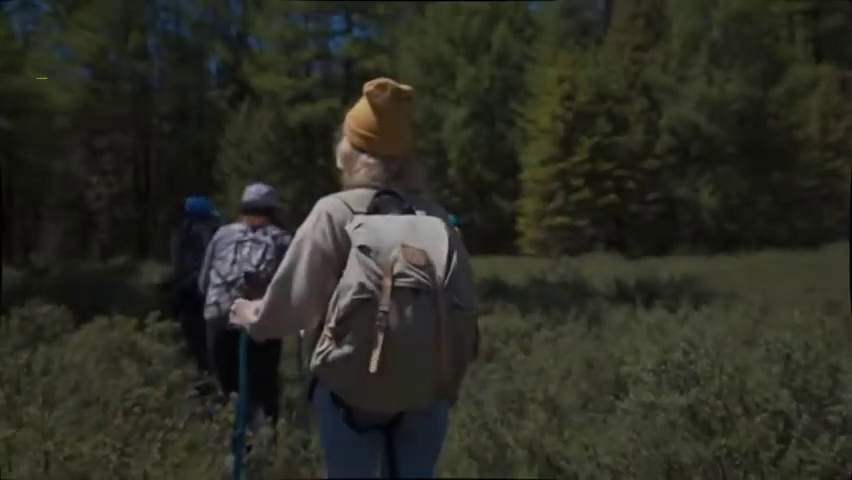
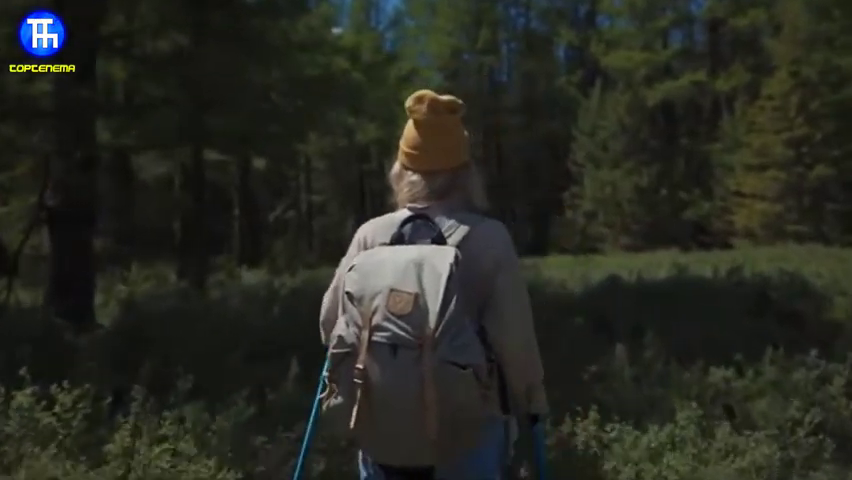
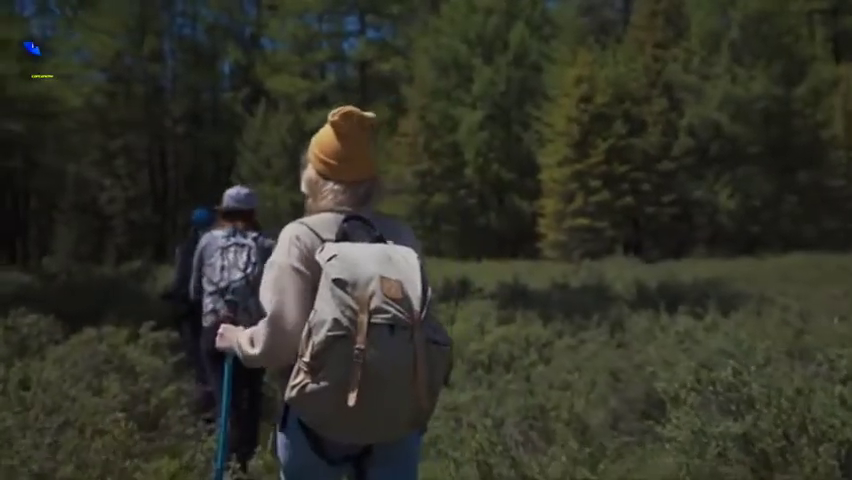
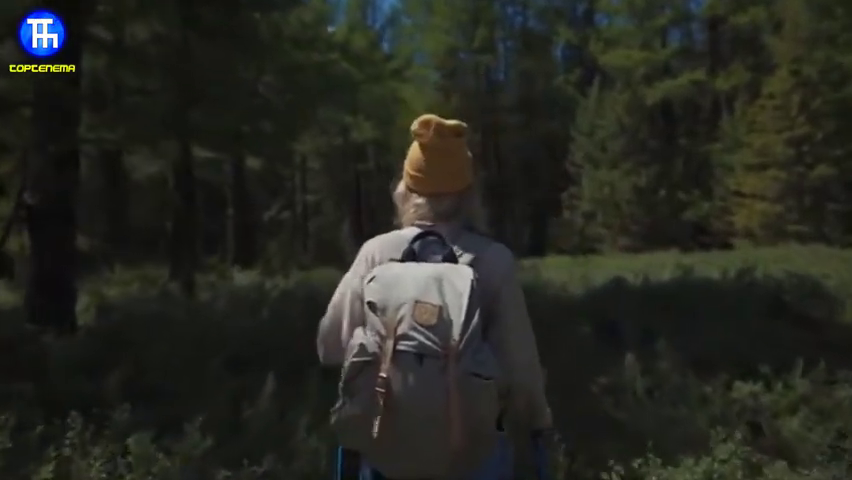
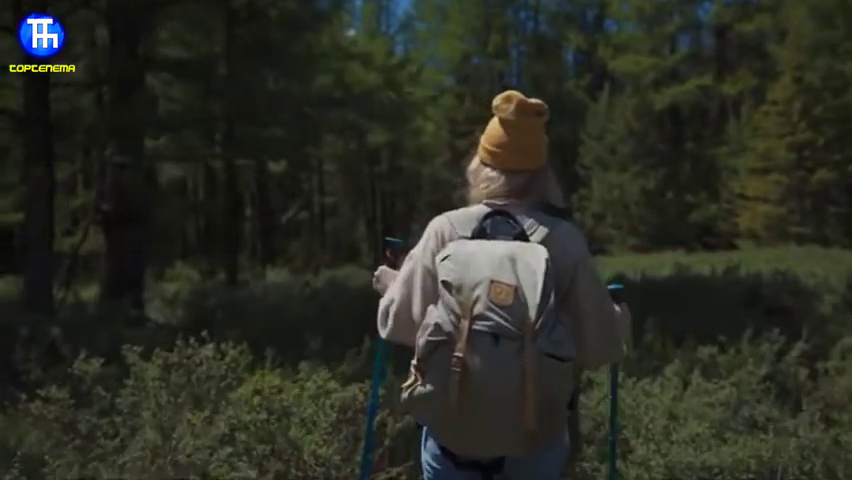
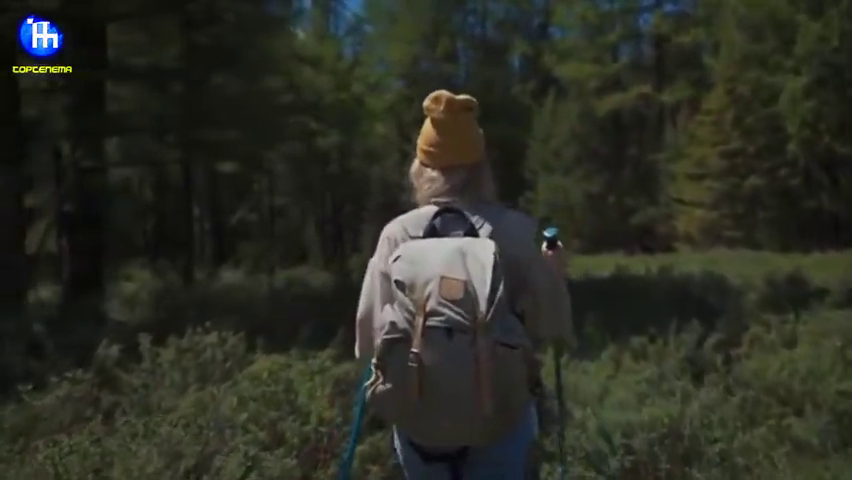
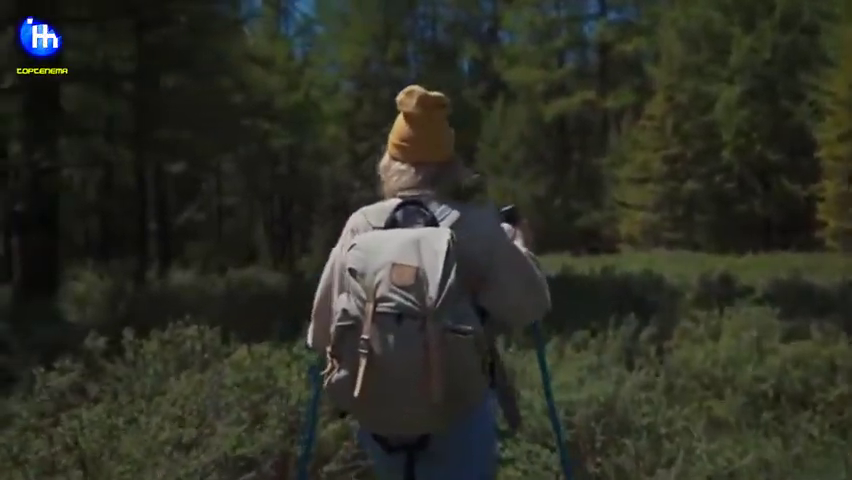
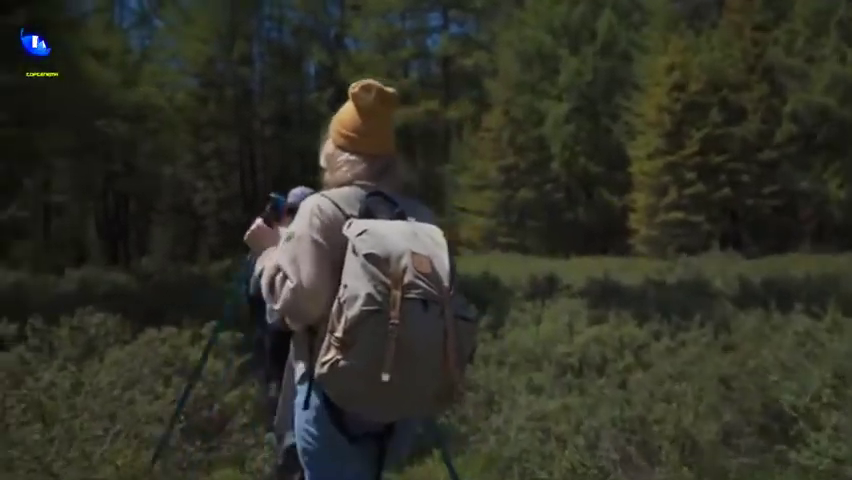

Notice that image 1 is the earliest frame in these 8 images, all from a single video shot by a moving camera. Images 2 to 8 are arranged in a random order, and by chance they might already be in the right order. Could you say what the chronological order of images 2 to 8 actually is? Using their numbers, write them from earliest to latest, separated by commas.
3, 8, 7, 6, 5, 2, 4
